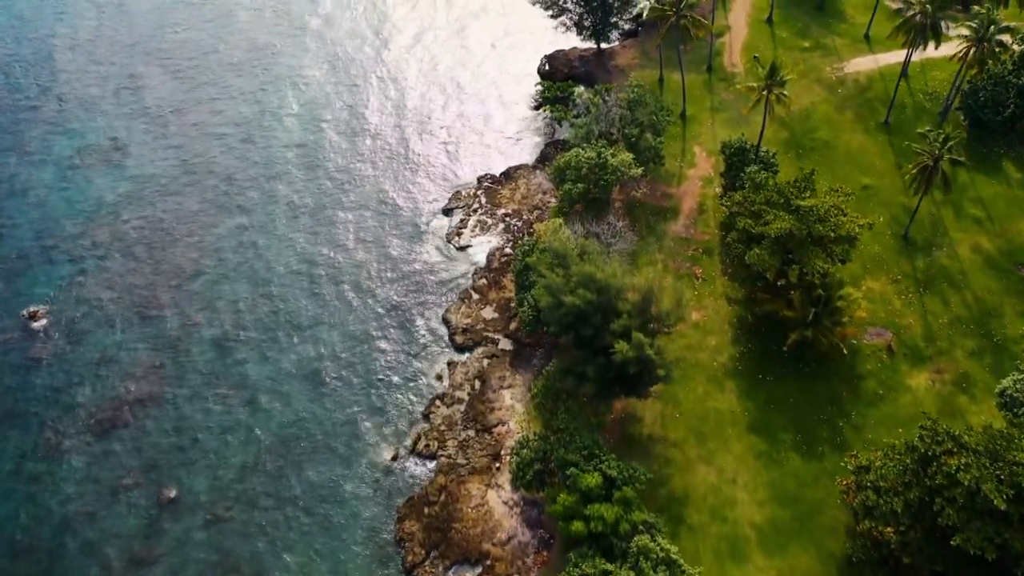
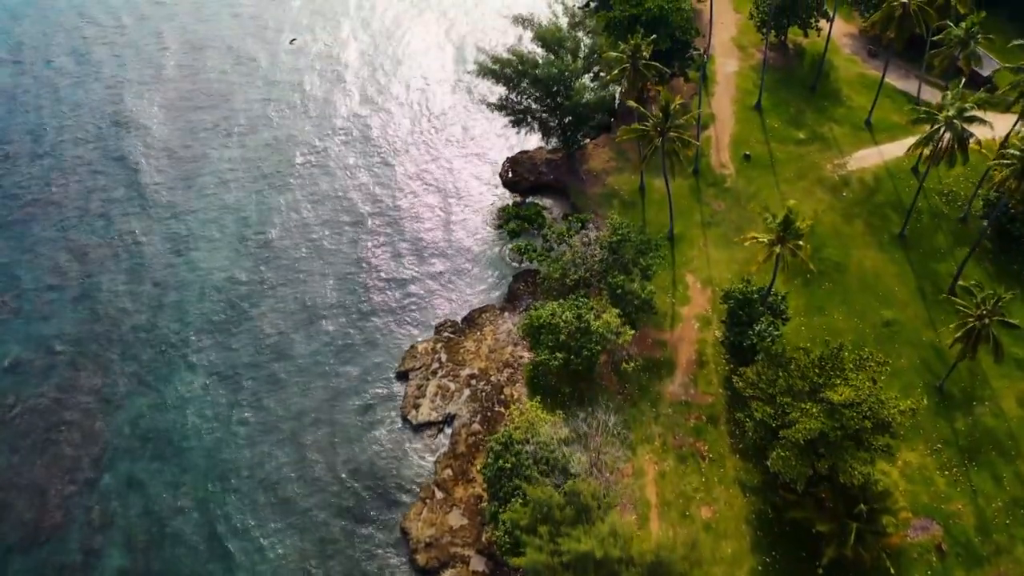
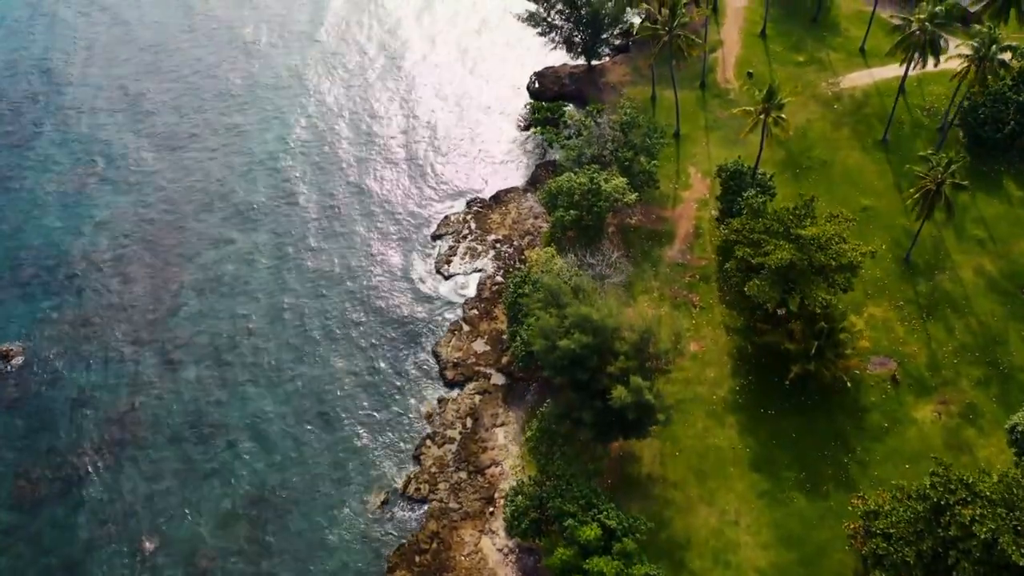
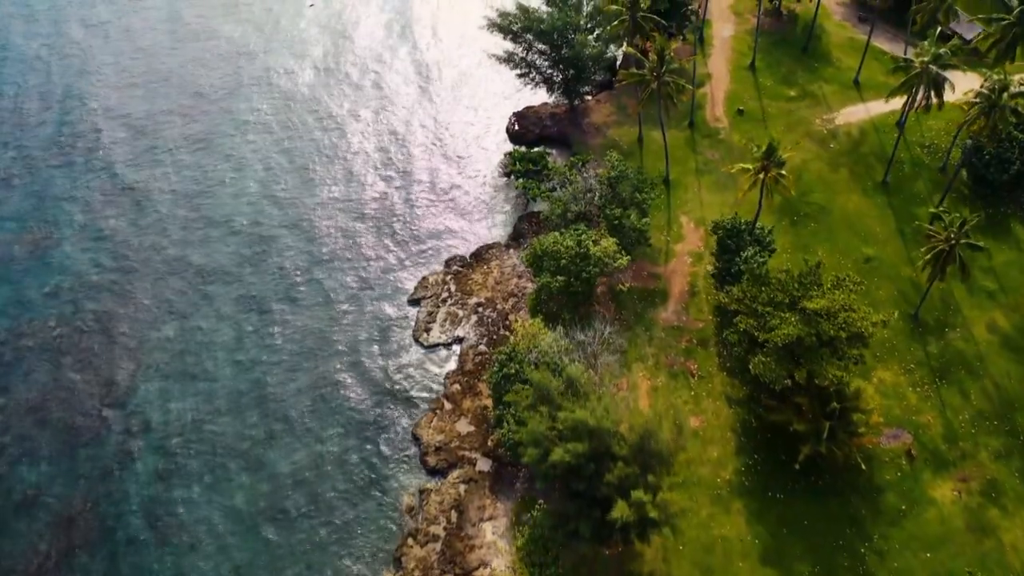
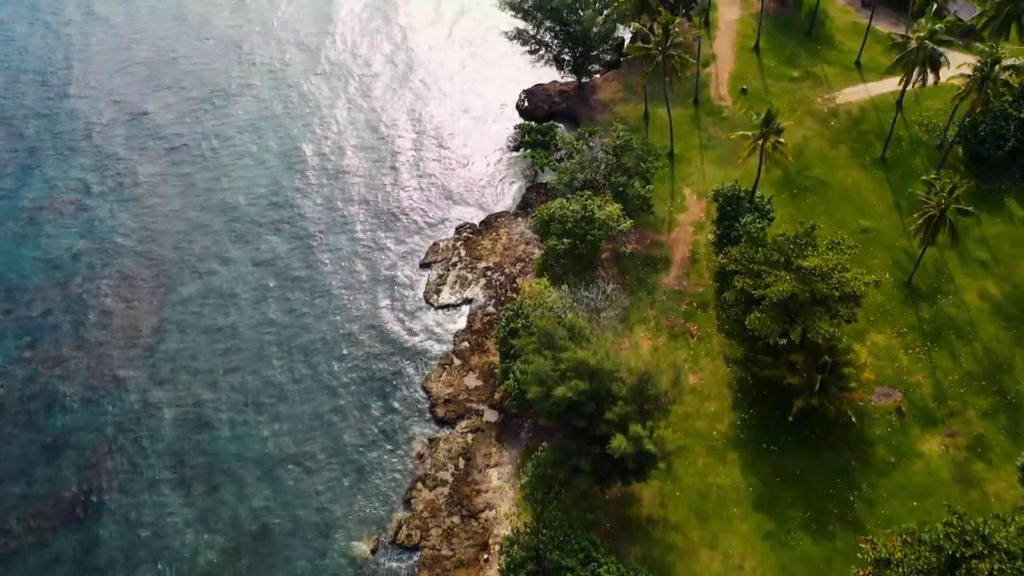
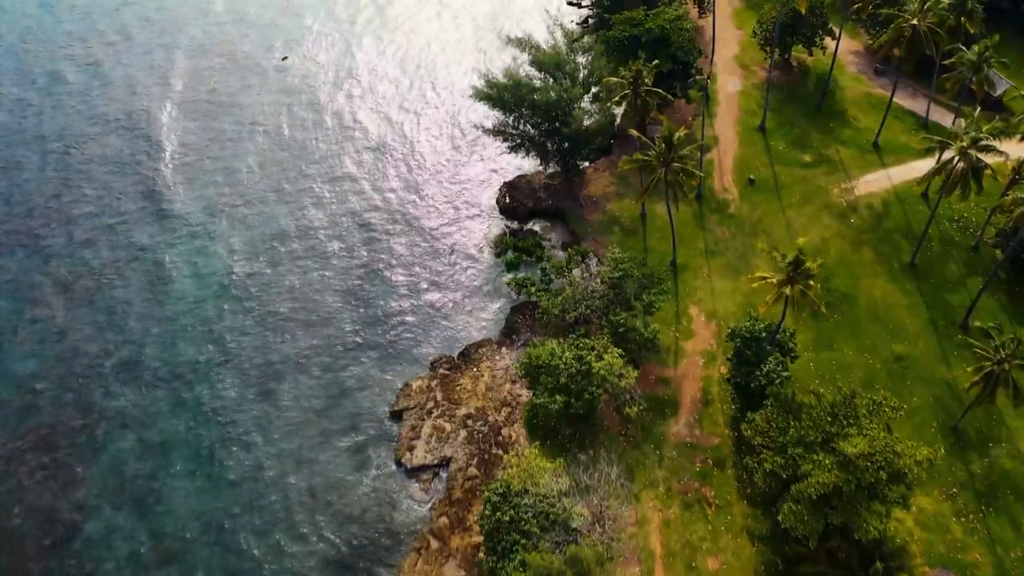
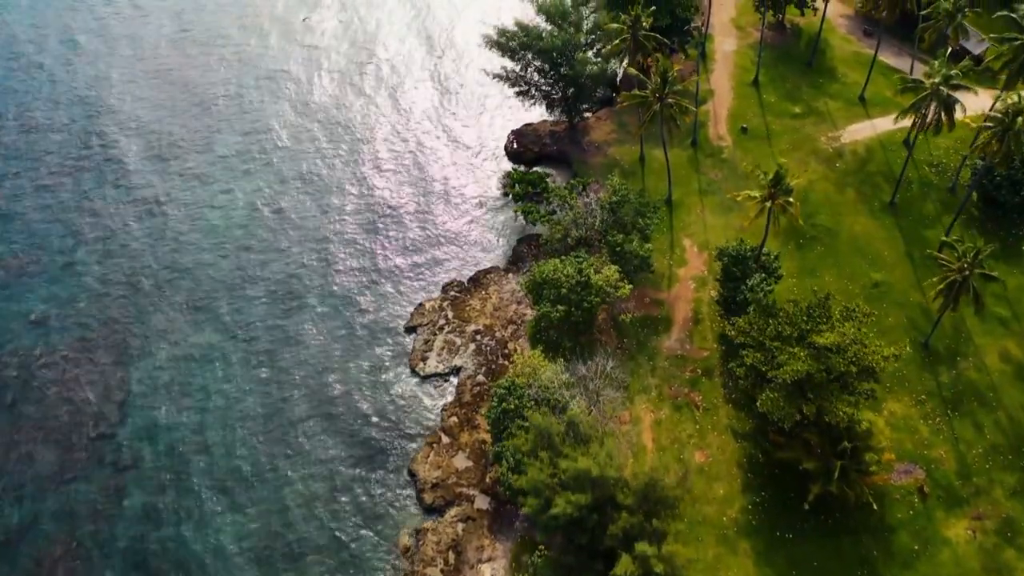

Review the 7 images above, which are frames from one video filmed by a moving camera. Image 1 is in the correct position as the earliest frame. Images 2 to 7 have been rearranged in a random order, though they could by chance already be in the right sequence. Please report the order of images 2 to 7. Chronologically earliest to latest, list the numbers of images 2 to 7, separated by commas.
3, 5, 4, 7, 2, 6
